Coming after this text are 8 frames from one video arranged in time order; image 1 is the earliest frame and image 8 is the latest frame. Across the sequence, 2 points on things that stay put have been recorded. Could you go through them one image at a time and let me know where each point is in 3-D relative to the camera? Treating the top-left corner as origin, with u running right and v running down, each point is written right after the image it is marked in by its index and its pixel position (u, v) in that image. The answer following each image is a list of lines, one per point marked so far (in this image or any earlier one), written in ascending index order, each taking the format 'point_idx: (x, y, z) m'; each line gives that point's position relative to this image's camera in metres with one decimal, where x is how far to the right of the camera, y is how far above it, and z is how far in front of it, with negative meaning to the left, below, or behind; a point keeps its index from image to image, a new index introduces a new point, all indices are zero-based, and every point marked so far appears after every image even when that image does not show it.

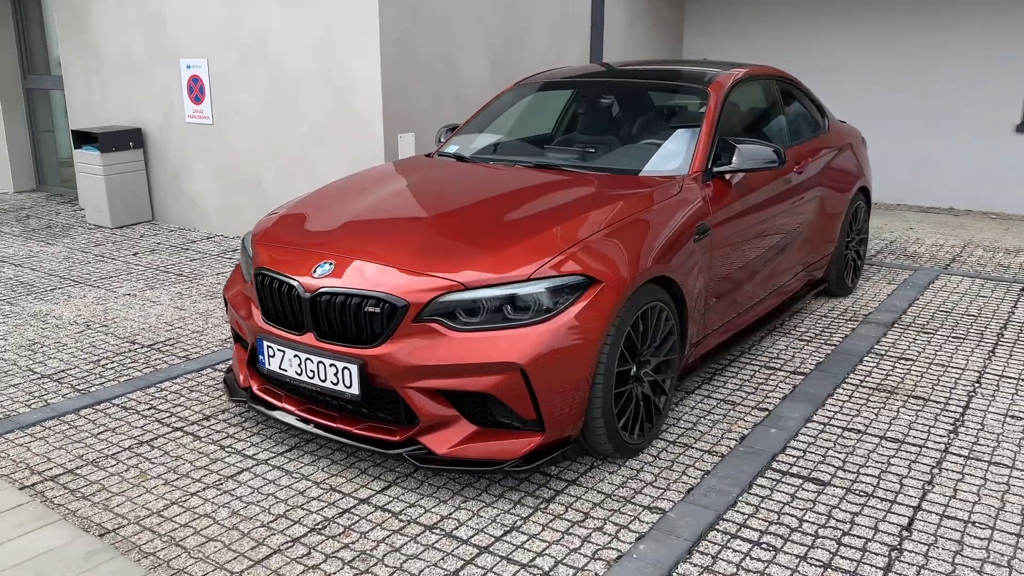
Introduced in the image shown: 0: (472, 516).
0: (-0.2, -0.8, +2.9) m
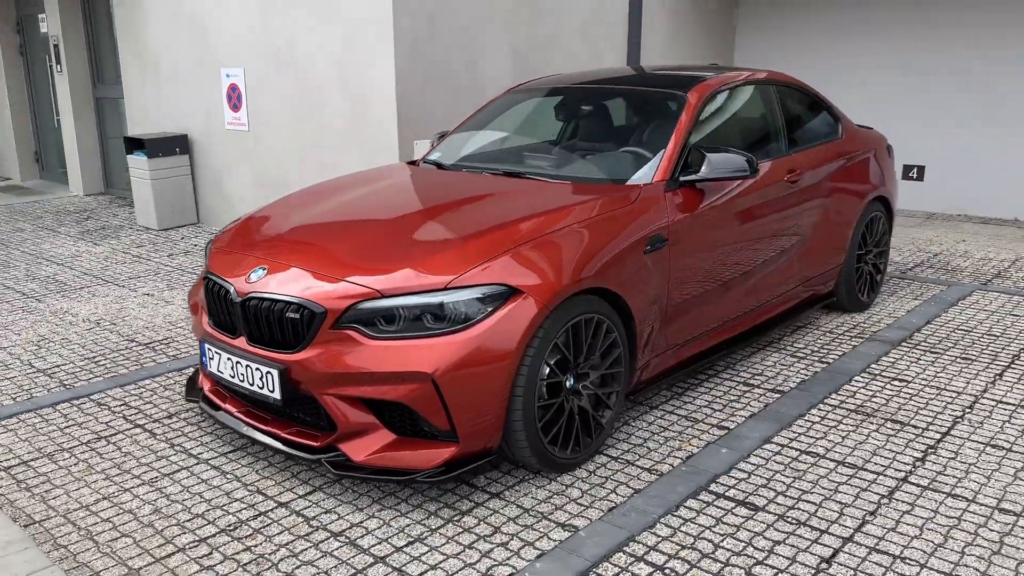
0: (-0.5, -0.8, +2.9) m
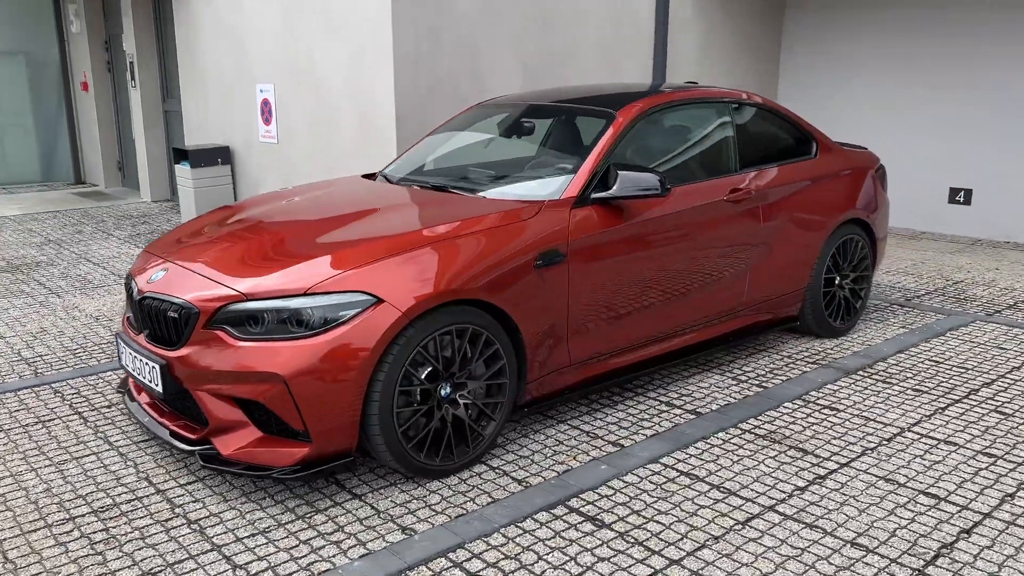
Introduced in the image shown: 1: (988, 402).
0: (-1.0, -0.8, +3.1) m
1: (+2.3, -0.6, +4.2) m
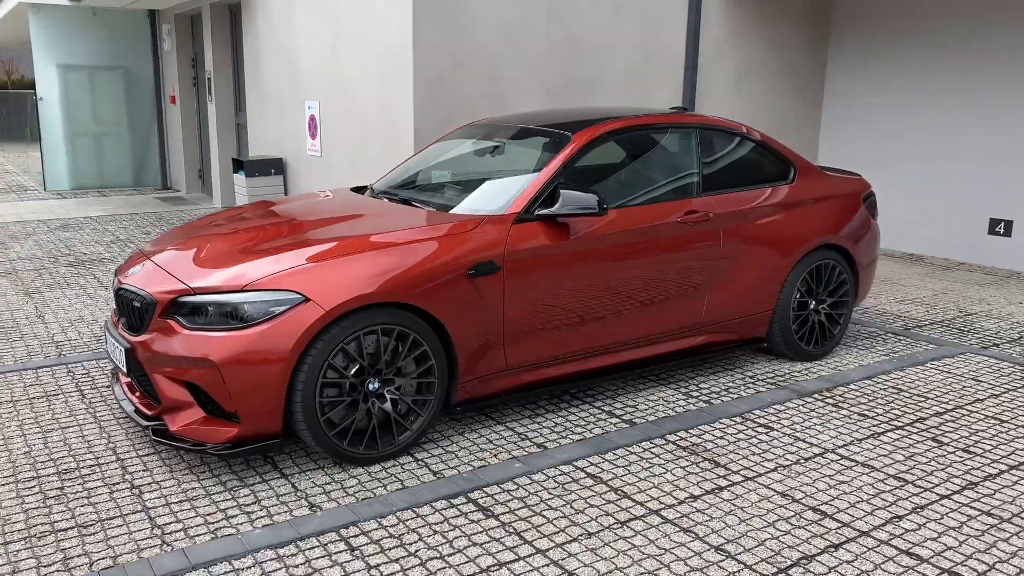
0: (-1.4, -0.8, +3.5) m
1: (+2.0, -0.7, +4.2) m
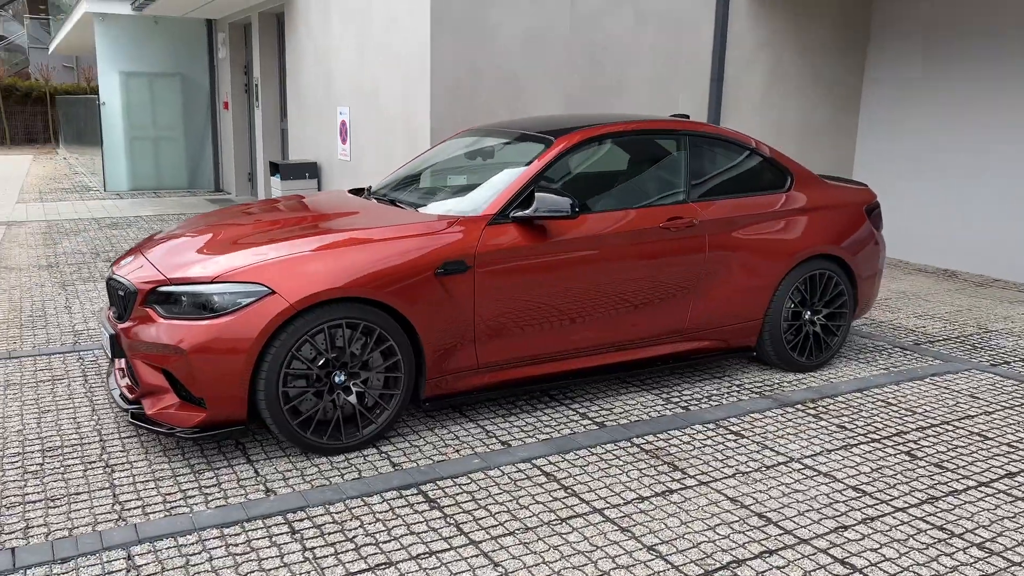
0: (-1.6, -0.8, +3.7) m
1: (+1.9, -0.7, +4.1) m
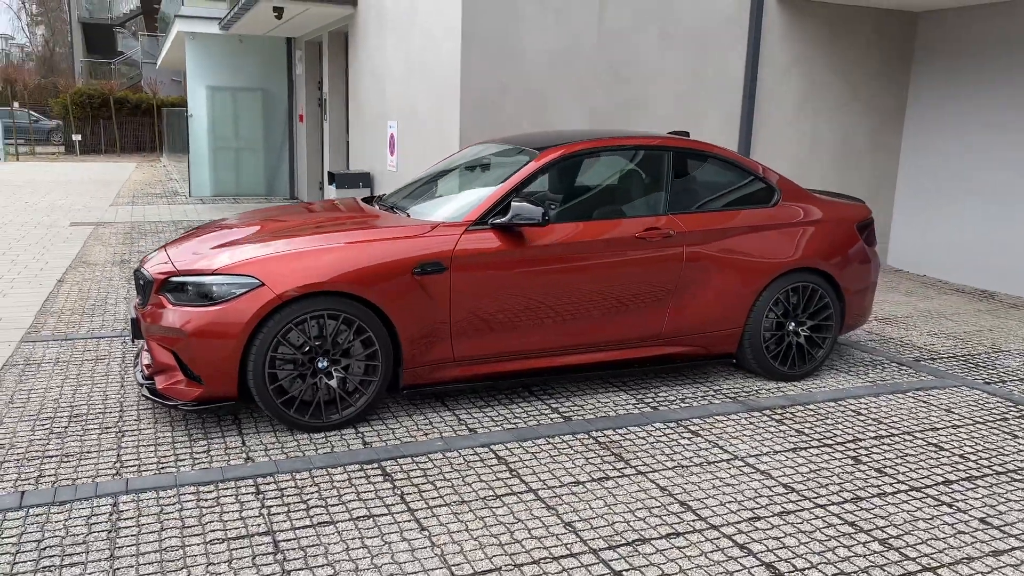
0: (-1.8, -0.7, +4.2) m
1: (+1.7, -0.8, +4.3) m
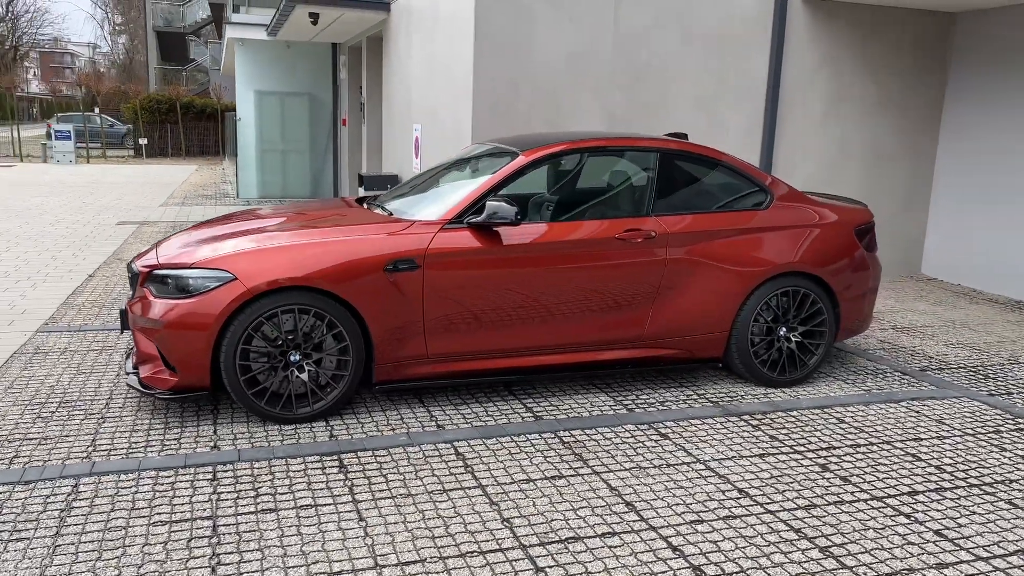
0: (-1.9, -0.7, +4.4) m
1: (+1.5, -0.8, +4.2) m
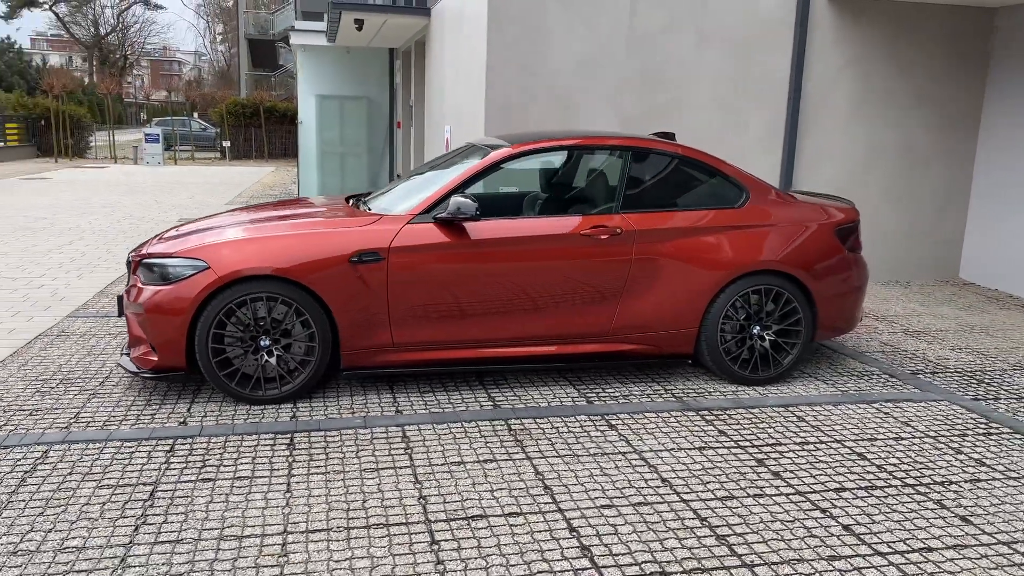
0: (-2.2, -0.6, +4.7) m
1: (+1.2, -0.8, +4.2) m
